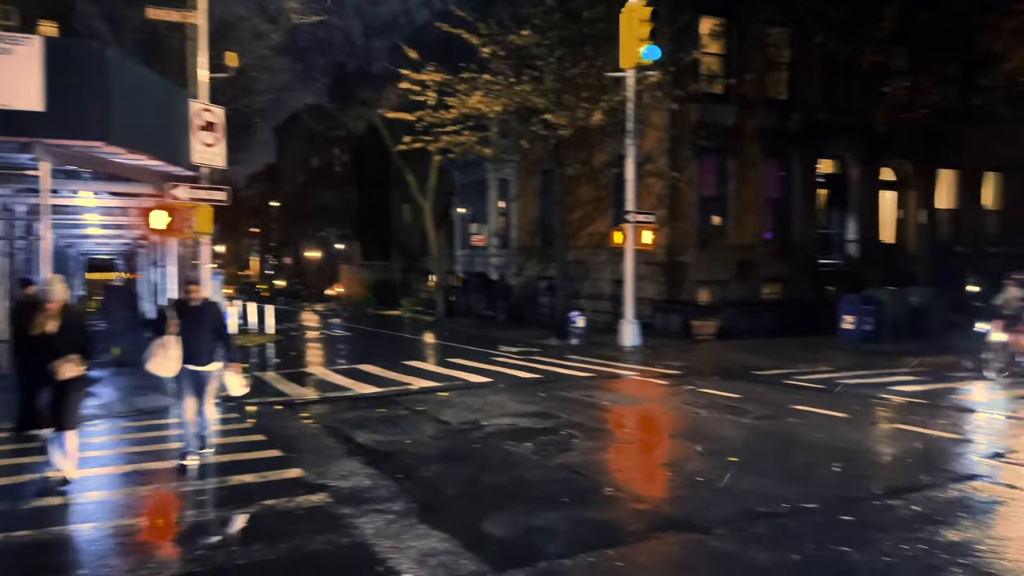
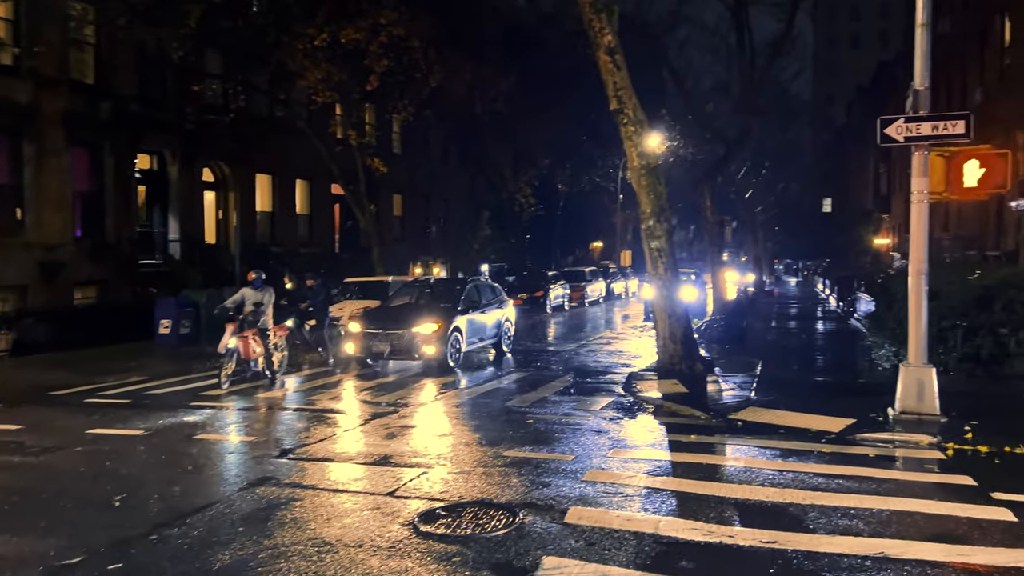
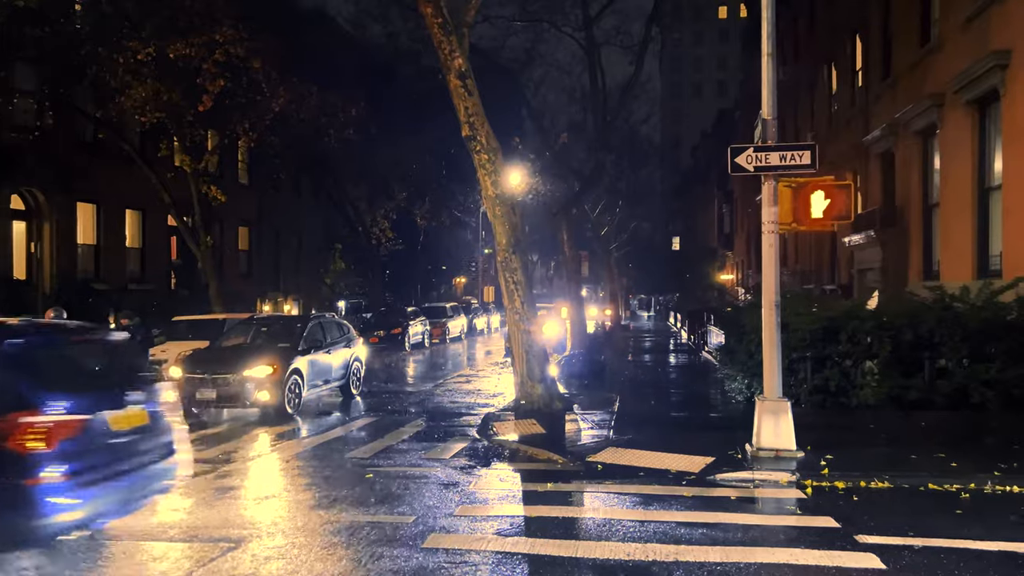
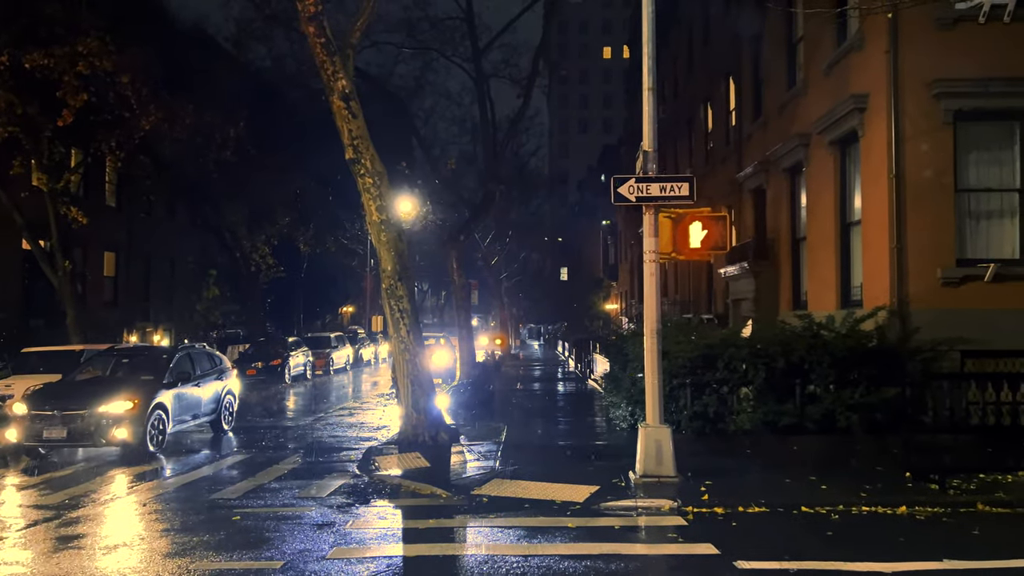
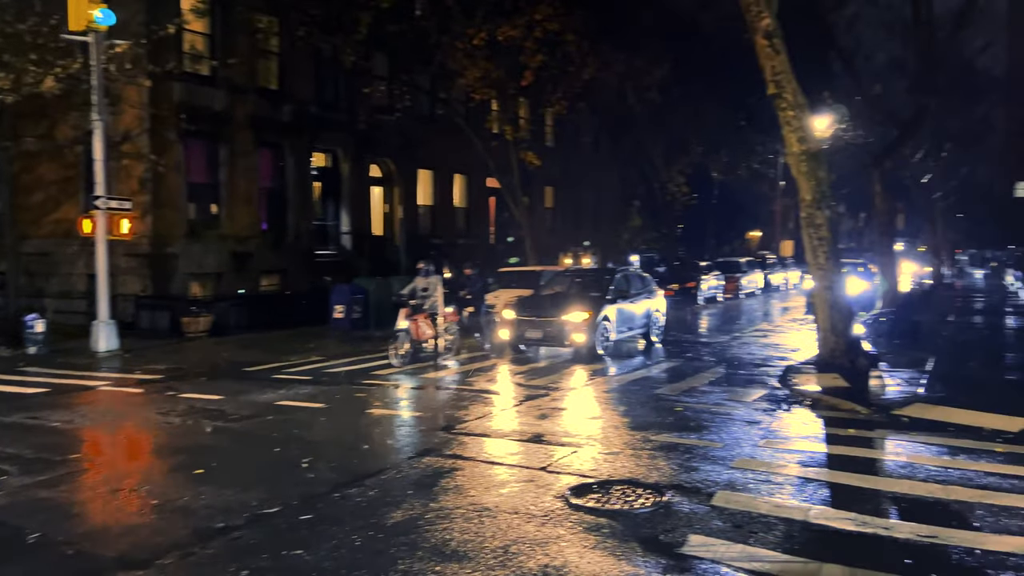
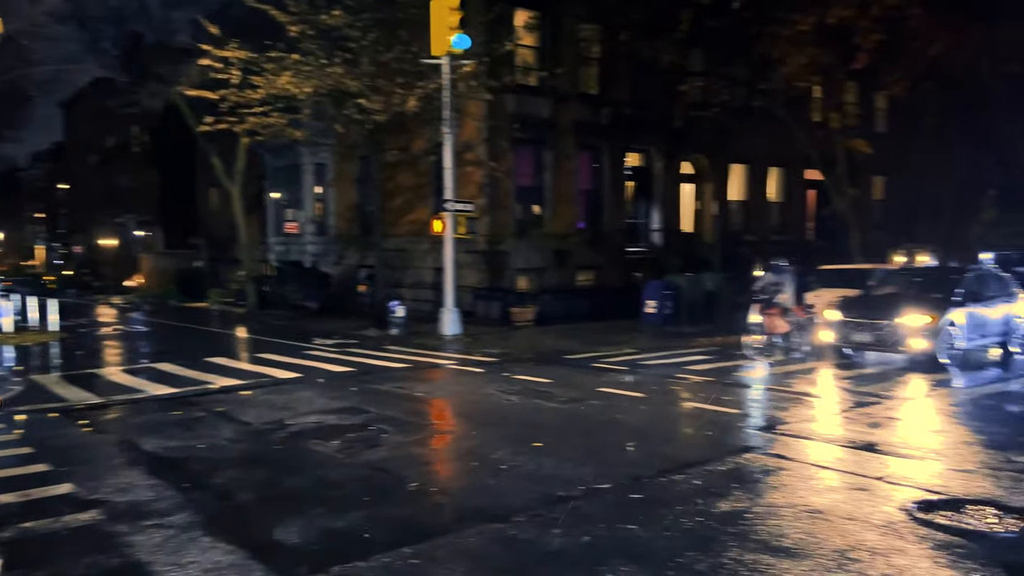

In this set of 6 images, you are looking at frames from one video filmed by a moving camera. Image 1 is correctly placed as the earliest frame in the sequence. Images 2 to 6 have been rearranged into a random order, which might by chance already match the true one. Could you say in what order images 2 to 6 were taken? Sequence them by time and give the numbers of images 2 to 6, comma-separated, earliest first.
6, 5, 2, 3, 4
